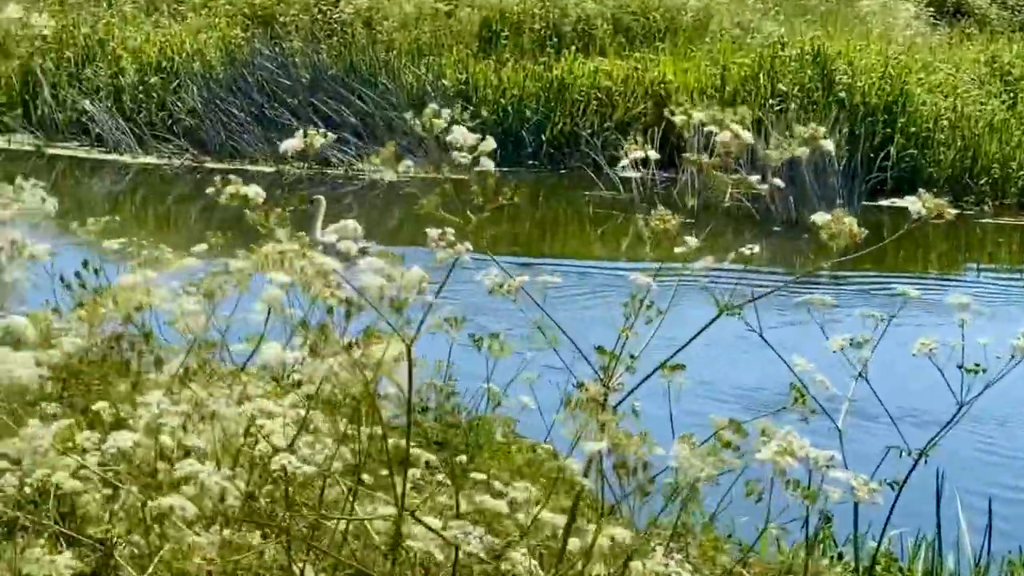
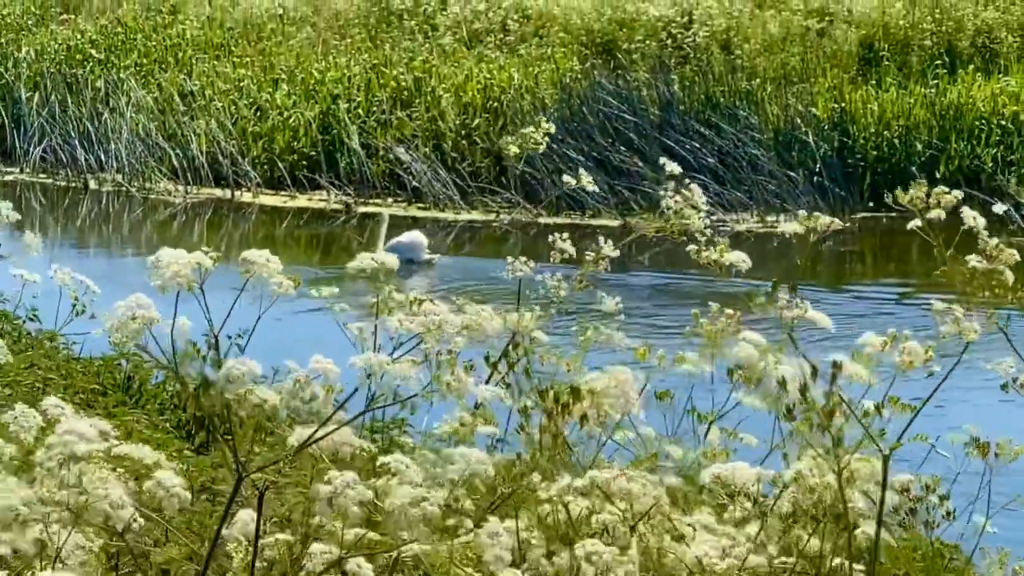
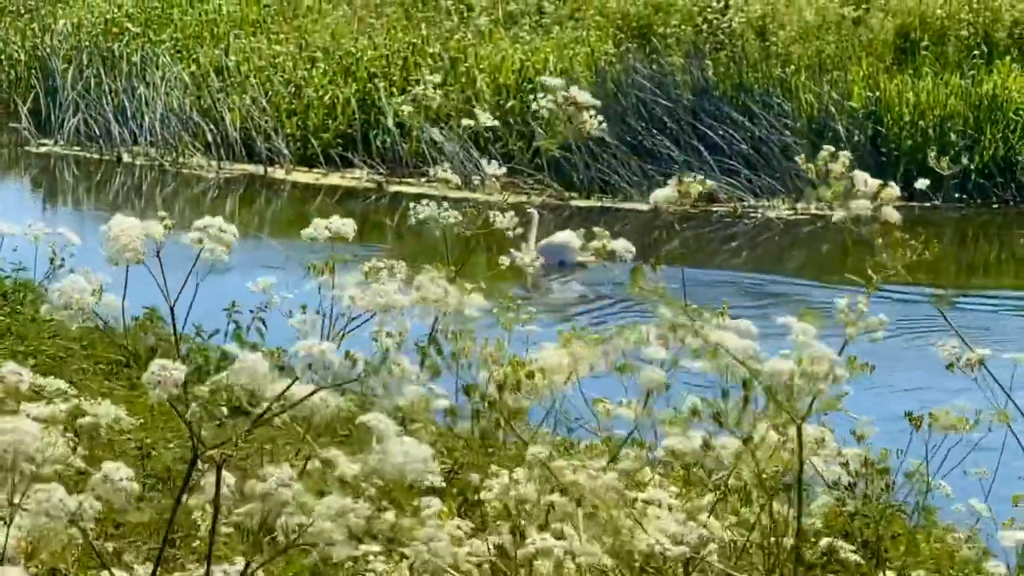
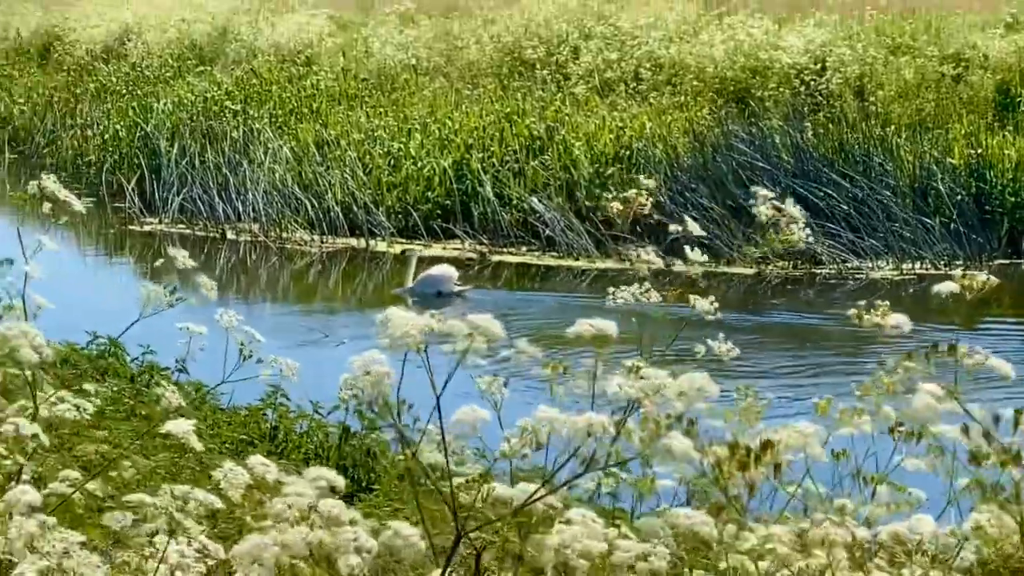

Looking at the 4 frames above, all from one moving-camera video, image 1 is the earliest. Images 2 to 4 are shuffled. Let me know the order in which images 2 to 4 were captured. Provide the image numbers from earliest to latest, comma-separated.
3, 2, 4
